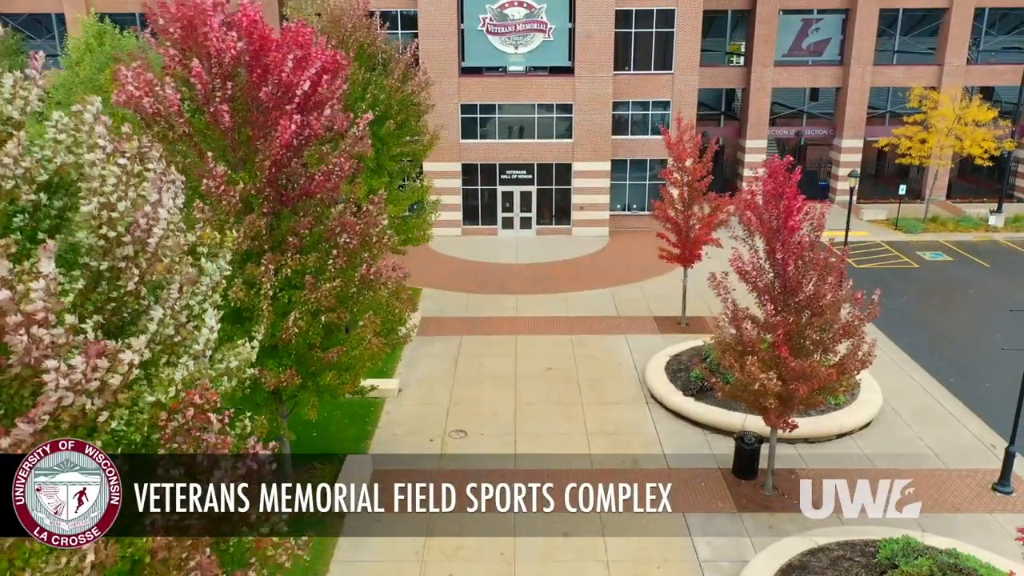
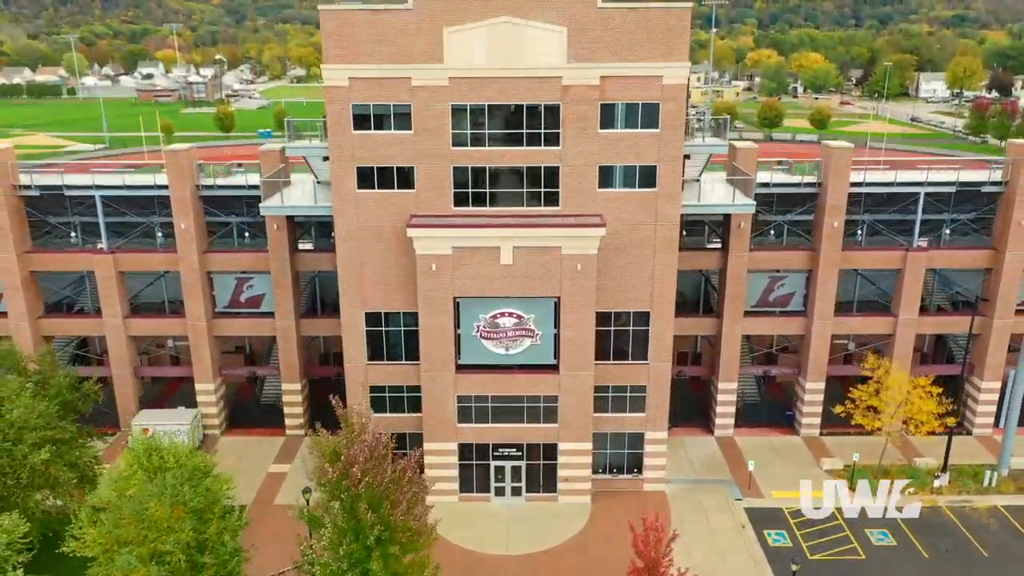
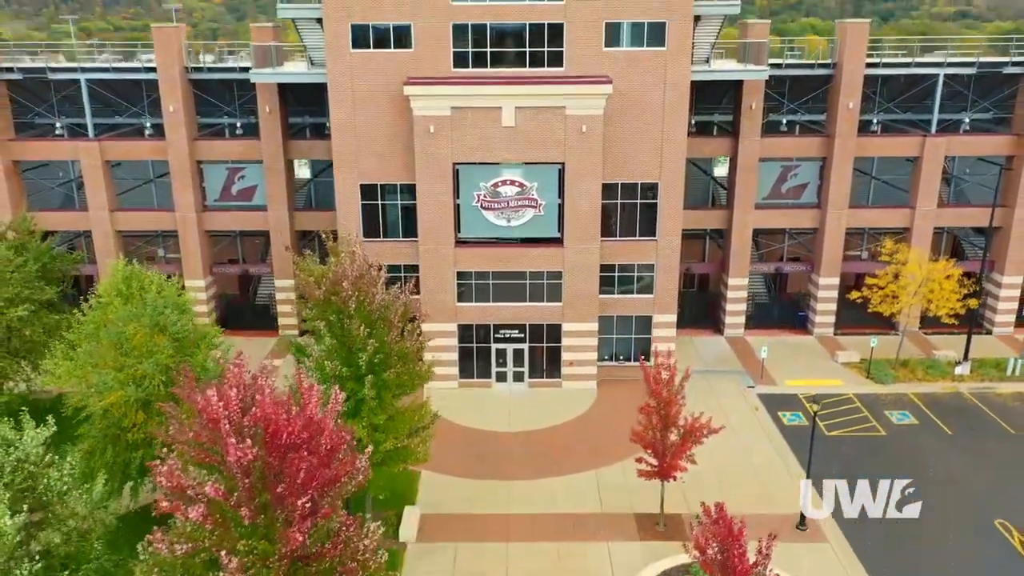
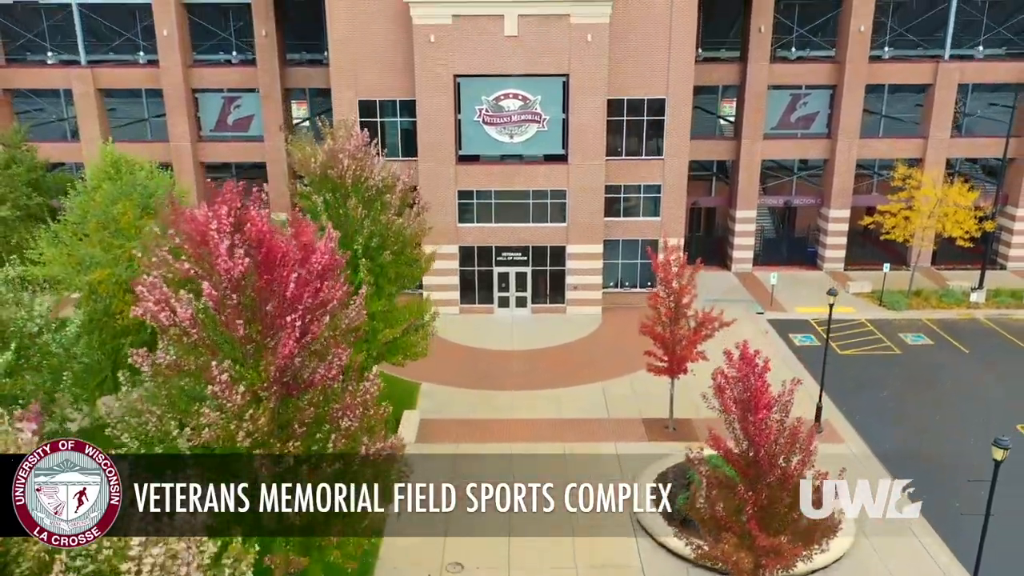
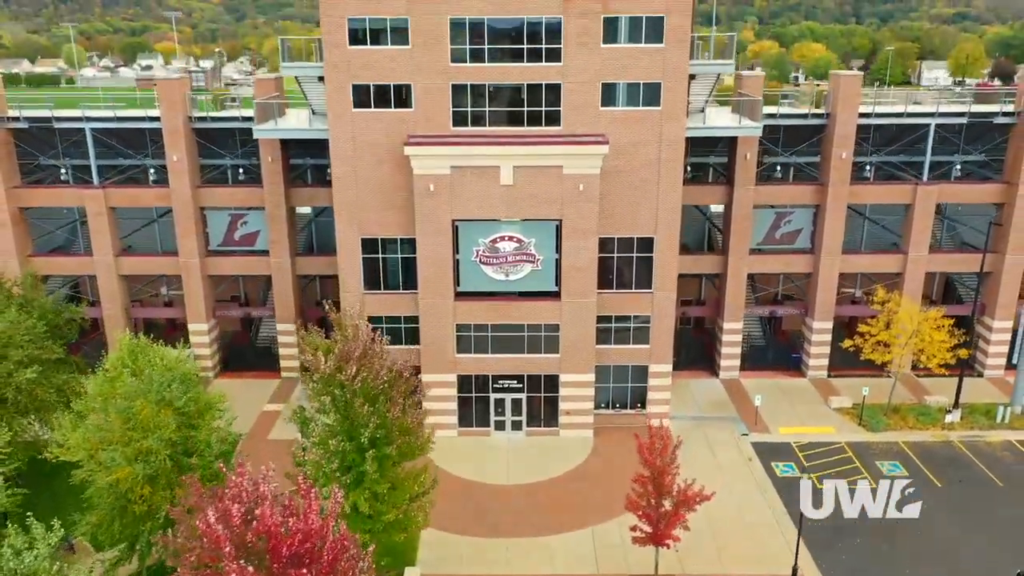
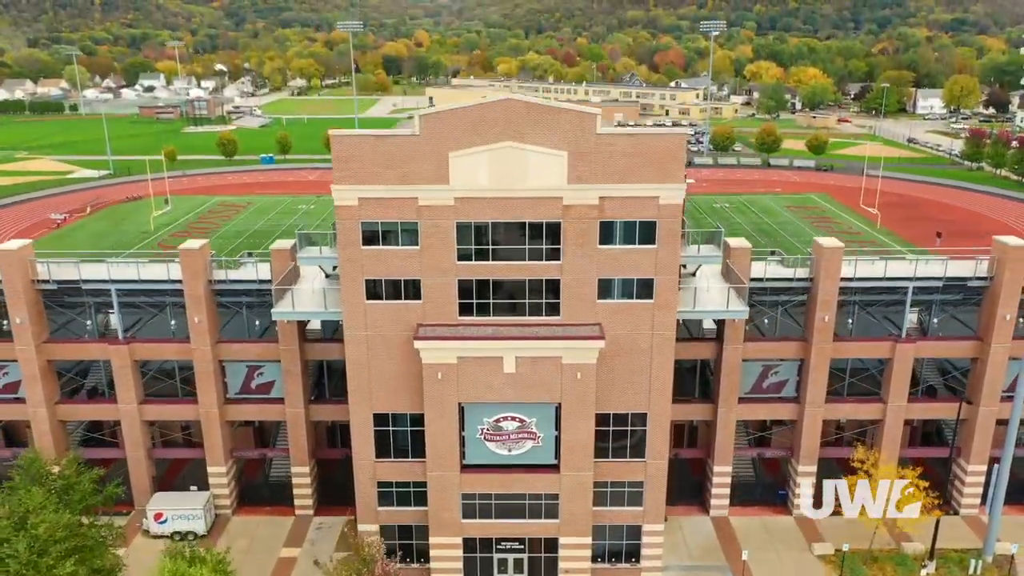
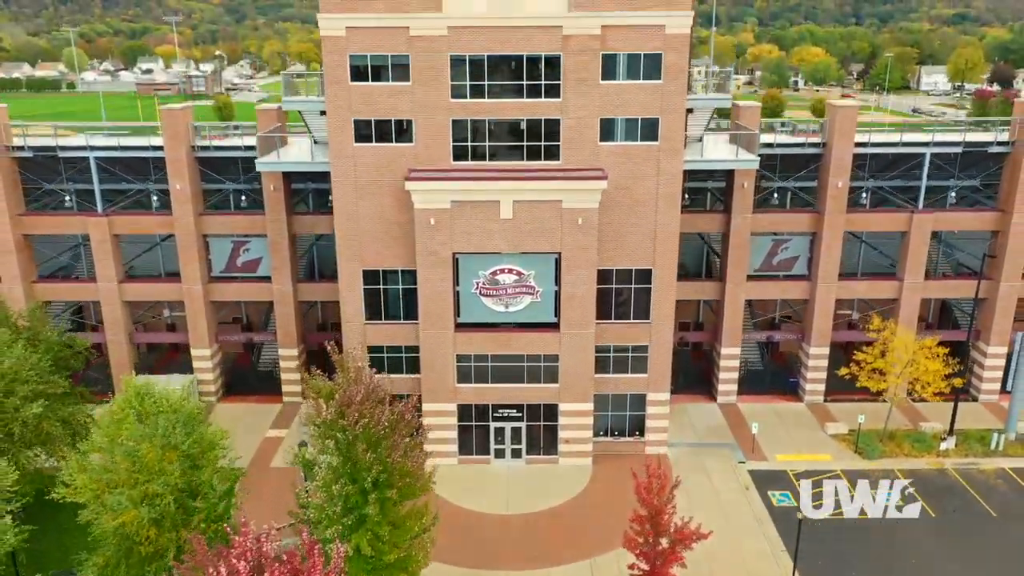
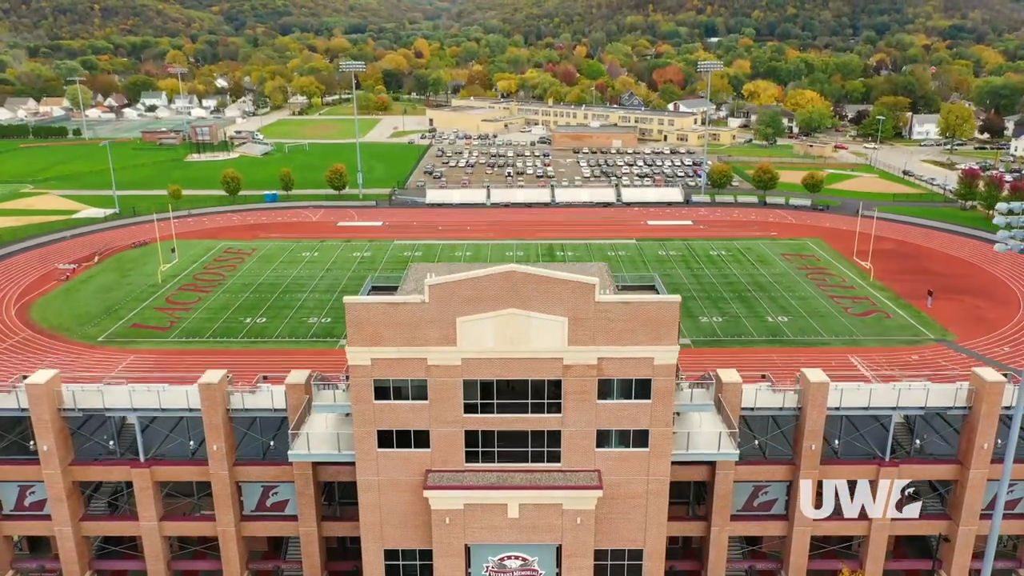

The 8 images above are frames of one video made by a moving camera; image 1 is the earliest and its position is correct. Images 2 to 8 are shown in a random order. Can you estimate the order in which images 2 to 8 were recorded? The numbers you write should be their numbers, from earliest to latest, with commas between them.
4, 3, 5, 7, 2, 6, 8
